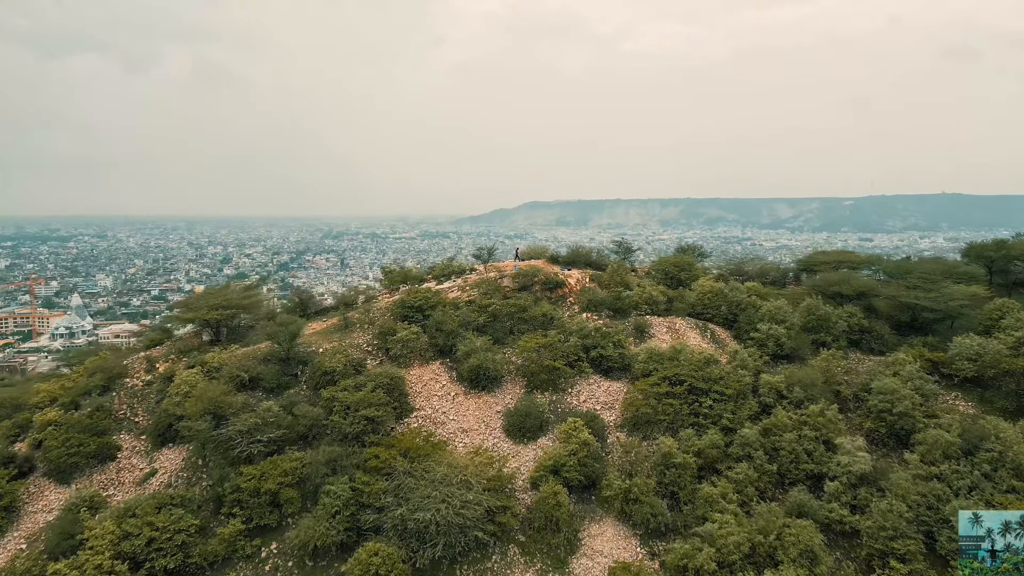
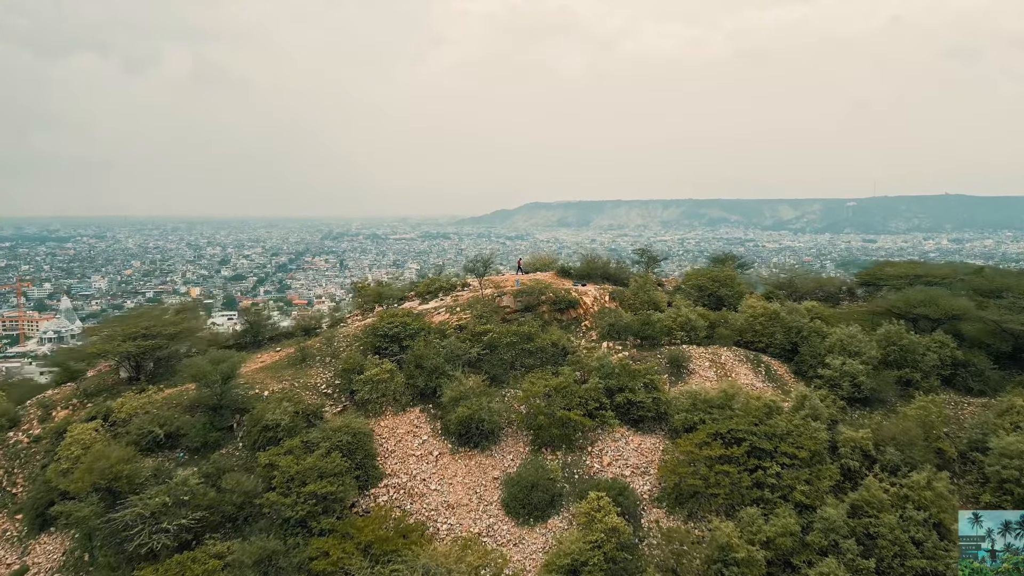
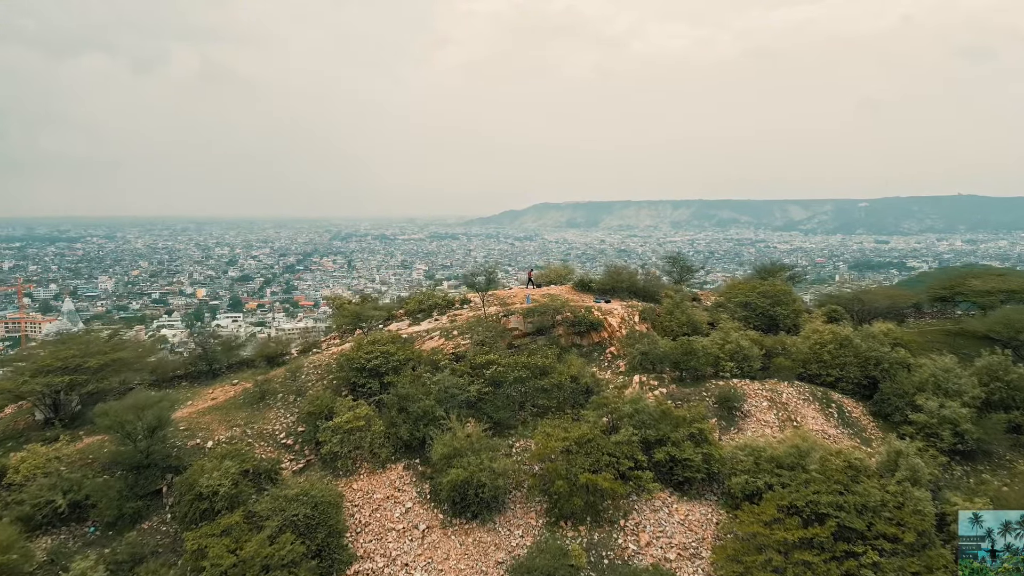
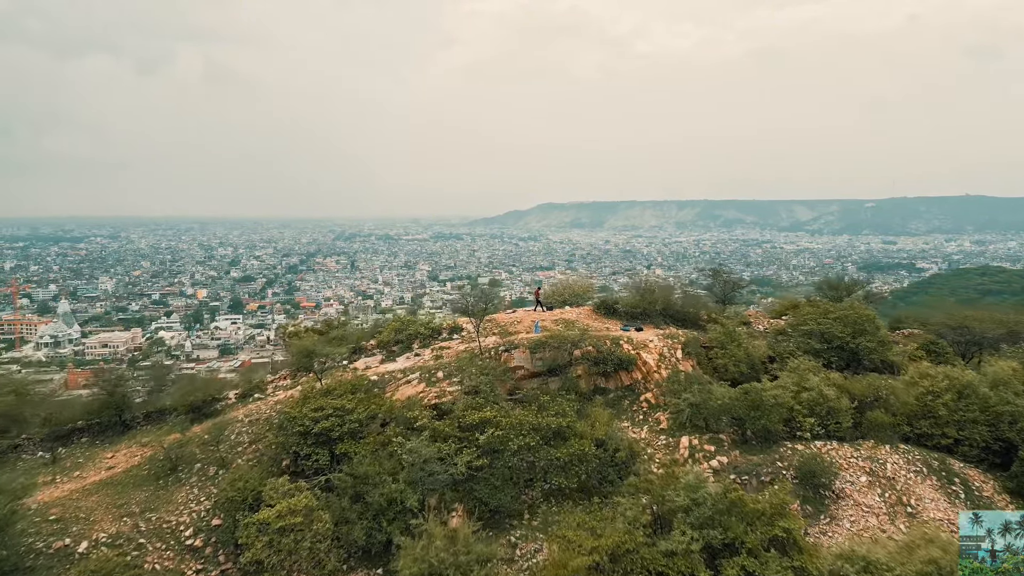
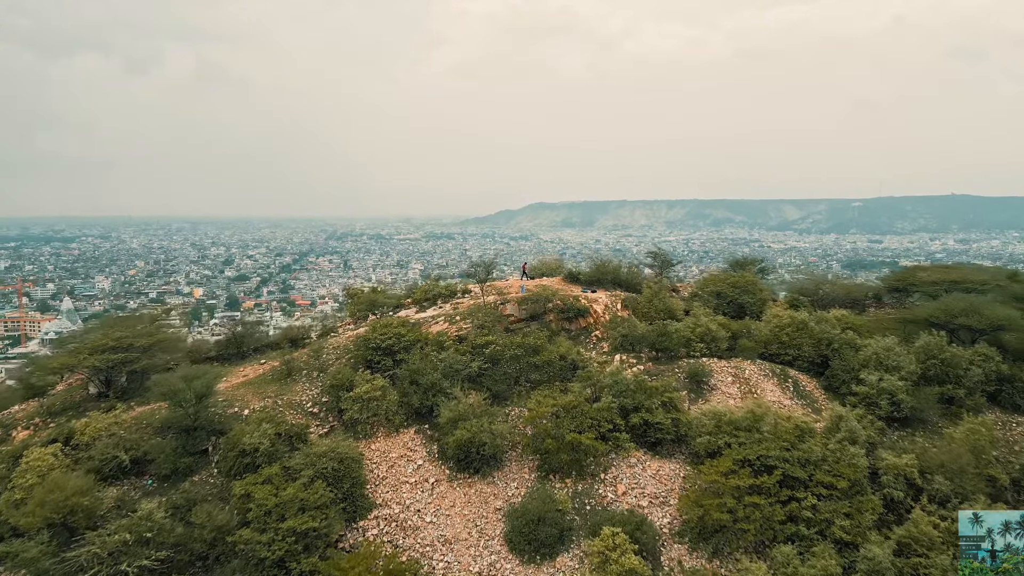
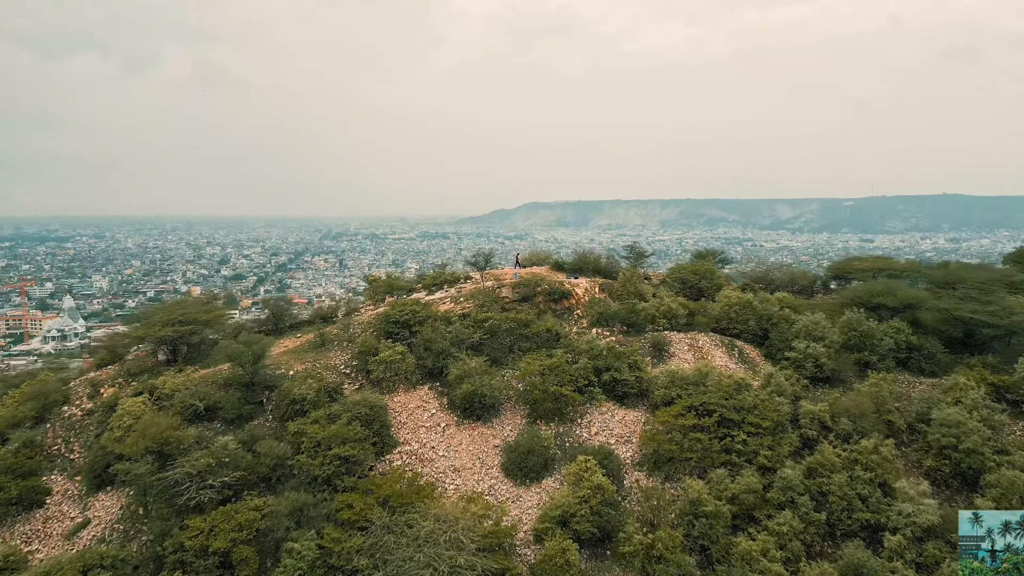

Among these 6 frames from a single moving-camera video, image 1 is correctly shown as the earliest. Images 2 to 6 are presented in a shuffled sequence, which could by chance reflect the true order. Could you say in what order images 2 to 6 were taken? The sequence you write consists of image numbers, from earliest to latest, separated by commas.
6, 2, 5, 3, 4
